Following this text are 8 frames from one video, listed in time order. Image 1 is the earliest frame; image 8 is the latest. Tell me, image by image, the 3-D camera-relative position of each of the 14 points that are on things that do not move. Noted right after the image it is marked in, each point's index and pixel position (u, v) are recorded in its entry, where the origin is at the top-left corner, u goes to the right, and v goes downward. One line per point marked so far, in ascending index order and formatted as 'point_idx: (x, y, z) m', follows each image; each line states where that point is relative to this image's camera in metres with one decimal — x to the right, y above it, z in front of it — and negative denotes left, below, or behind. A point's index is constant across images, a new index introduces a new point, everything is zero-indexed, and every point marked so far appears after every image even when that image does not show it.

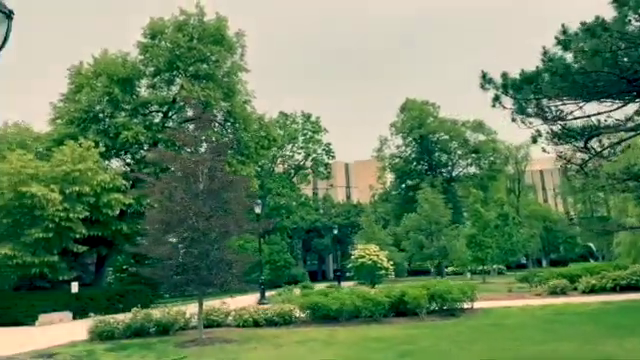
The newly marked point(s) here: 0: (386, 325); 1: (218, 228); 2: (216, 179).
0: (+1.9, -4.2, +15.1) m
1: (-2.6, -1.3, +14.1) m
2: (-2.8, +0.1, +14.5) m
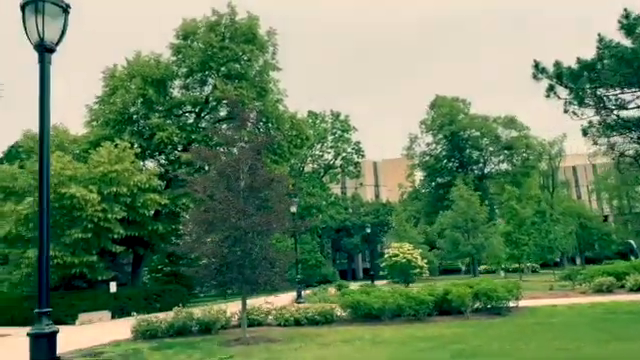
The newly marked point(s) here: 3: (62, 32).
0: (+3.2, -4.0, +14.7) m
1: (-1.5, -1.2, +14.0) m
2: (-1.7, +0.1, +14.3) m
3: (-2.8, +1.6, +5.9) m
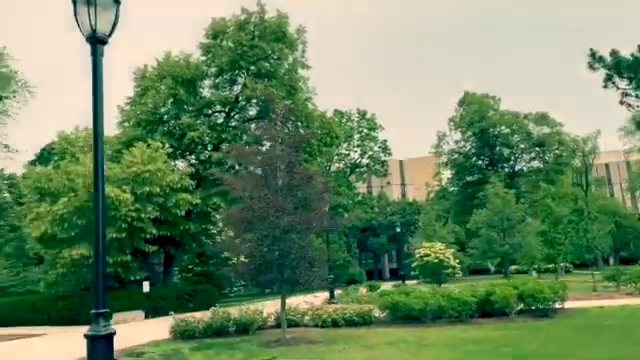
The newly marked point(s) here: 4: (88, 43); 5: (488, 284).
0: (+4.3, -3.9, +14.2) m
1: (-0.4, -1.1, +13.7) m
2: (-0.6, +0.2, +14.1) m
3: (-2.2, +1.7, +5.6) m
4: (-2.5, +1.4, +5.6) m
5: (+5.3, -3.3, +16.5) m
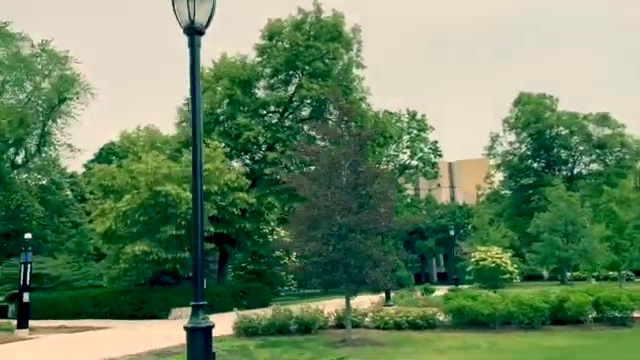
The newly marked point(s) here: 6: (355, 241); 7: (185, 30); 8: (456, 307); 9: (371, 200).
0: (+5.9, -4.0, +13.6) m
1: (+1.3, -1.1, +13.5) m
2: (+1.1, +0.2, +13.9) m
3: (-1.1, +1.7, +5.6) m
4: (-1.4, +1.5, +5.6) m
5: (+7.2, -3.3, +15.8) m
6: (+0.9, -1.6, +13.5) m
7: (-1.4, +1.6, +5.7) m
8: (+4.0, -3.7, +15.4) m
9: (+1.3, -0.5, +13.8) m
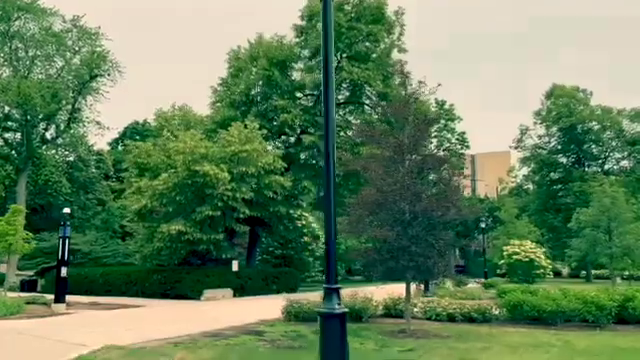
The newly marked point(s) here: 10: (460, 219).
0: (+7.4, -3.8, +13.0) m
1: (+2.8, -0.7, +12.9) m
2: (+2.7, +0.6, +13.3) m
3: (+0.3, +2.0, +5.0) m
4: (0.0, +1.8, +5.1) m
5: (+8.7, -3.1, +15.1) m
6: (+2.4, -1.2, +12.9) m
7: (0.0, +1.9, +5.1) m
8: (+5.4, -3.4, +14.8) m
9: (+2.9, -0.1, +13.2) m
10: (+3.5, -1.0, +13.3) m
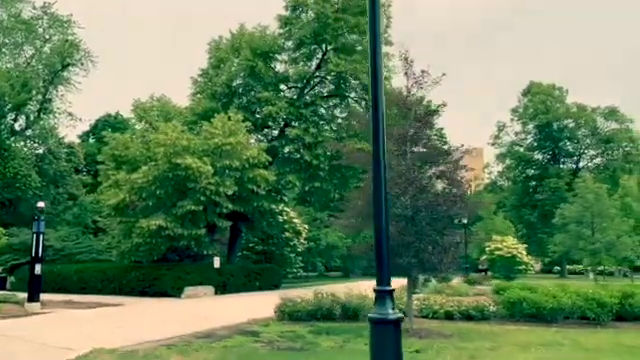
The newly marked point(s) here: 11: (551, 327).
0: (+7.3, -3.6, +12.8) m
1: (+2.8, -0.6, +12.4) m
2: (+2.6, +0.8, +12.8) m
3: (+0.7, +2.1, +4.4) m
4: (+0.4, +1.9, +4.4) m
5: (+8.5, -3.0, +14.9) m
6: (+2.4, -1.0, +12.5) m
7: (+0.4, +2.0, +4.4) m
8: (+5.3, -3.2, +14.5) m
9: (+2.9, 0.0, +12.7) m
10: (+3.5, -0.8, +12.9) m
11: (+5.9, -3.7, +13.6) m
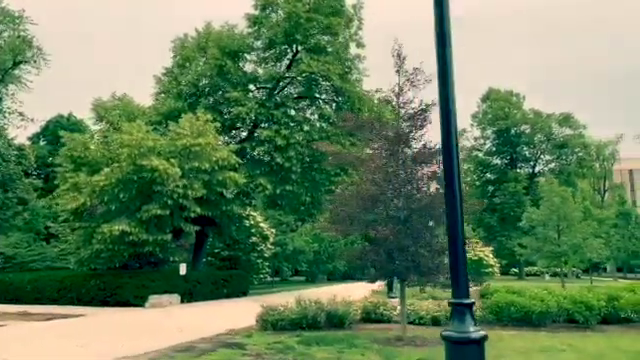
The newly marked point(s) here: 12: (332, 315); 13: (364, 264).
0: (+7.0, -3.7, +12.6) m
1: (+2.5, -0.6, +11.9) m
2: (+2.4, +0.7, +12.3) m
3: (+1.1, +2.2, +3.8) m
4: (+0.8, +2.0, +3.8) m
5: (+8.0, -3.0, +14.9) m
6: (+2.2, -1.1, +12.0) m
7: (+0.8, +2.0, +3.8) m
8: (+4.9, -3.3, +14.2) m
9: (+2.6, 0.0, +12.3) m
10: (+3.2, -0.9, +12.5) m
11: (+5.5, -3.8, +13.3) m
12: (+0.3, -3.6, +13.9) m
13: (+0.9, -1.9, +12.2) m
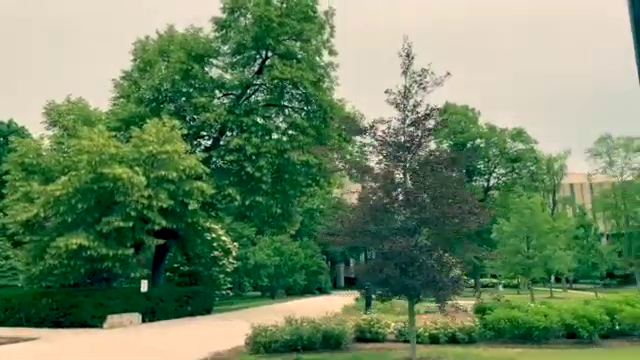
0: (+7.0, -3.9, +12.2) m
1: (+2.6, -0.8, +11.2) m
2: (+2.4, +0.5, +11.6) m
3: (+1.9, +2.2, +3.0) m
4: (+1.7, +2.0, +3.0) m
5: (+7.8, -3.3, +14.6) m
6: (+2.2, -1.2, +11.1) m
7: (+1.6, +2.0, +3.0) m
8: (+4.7, -3.5, +13.6) m
9: (+2.6, -0.2, +11.6) m
10: (+3.2, -1.1, +11.8) m
11: (+5.4, -4.0, +12.8) m
12: (+0.2, -3.8, +12.8) m
13: (+0.9, -2.1, +11.2) m
